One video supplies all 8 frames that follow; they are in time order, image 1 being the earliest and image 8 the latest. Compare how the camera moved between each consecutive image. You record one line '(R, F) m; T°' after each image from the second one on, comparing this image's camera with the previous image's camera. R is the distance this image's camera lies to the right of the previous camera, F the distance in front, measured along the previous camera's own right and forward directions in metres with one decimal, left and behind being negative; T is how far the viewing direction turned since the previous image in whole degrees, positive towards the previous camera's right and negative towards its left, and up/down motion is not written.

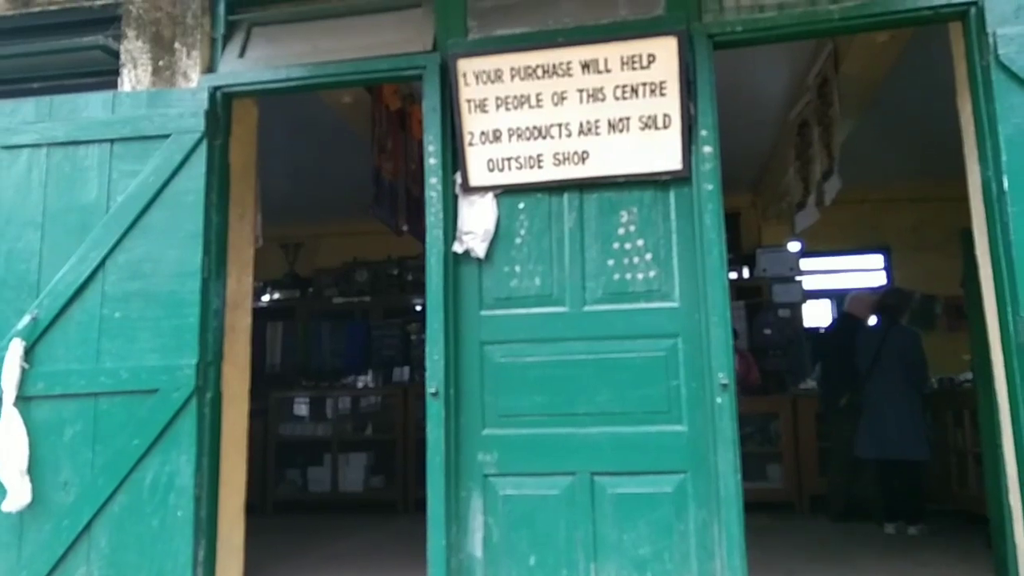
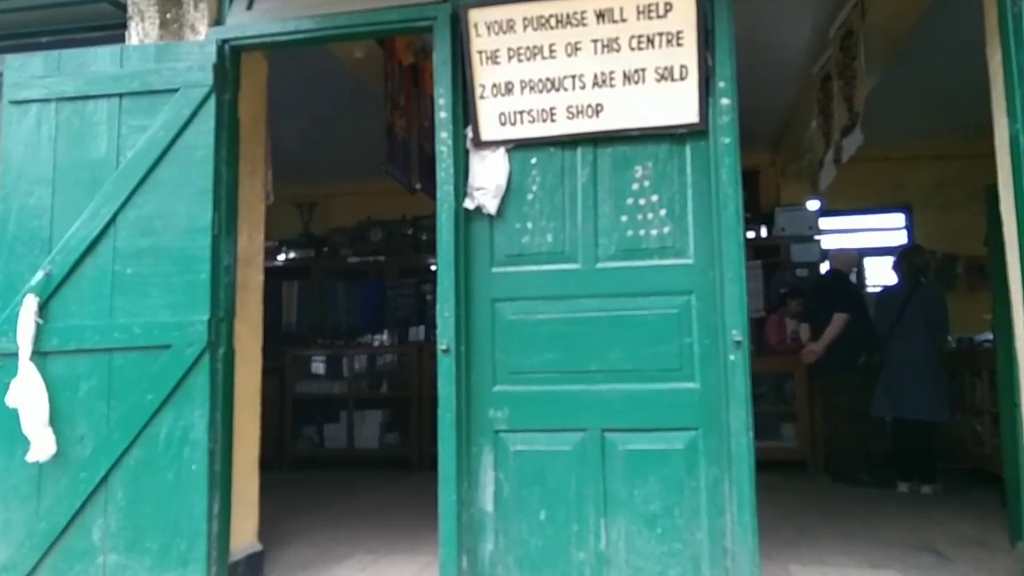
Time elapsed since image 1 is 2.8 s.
(0.0, 0.0) m; -1°
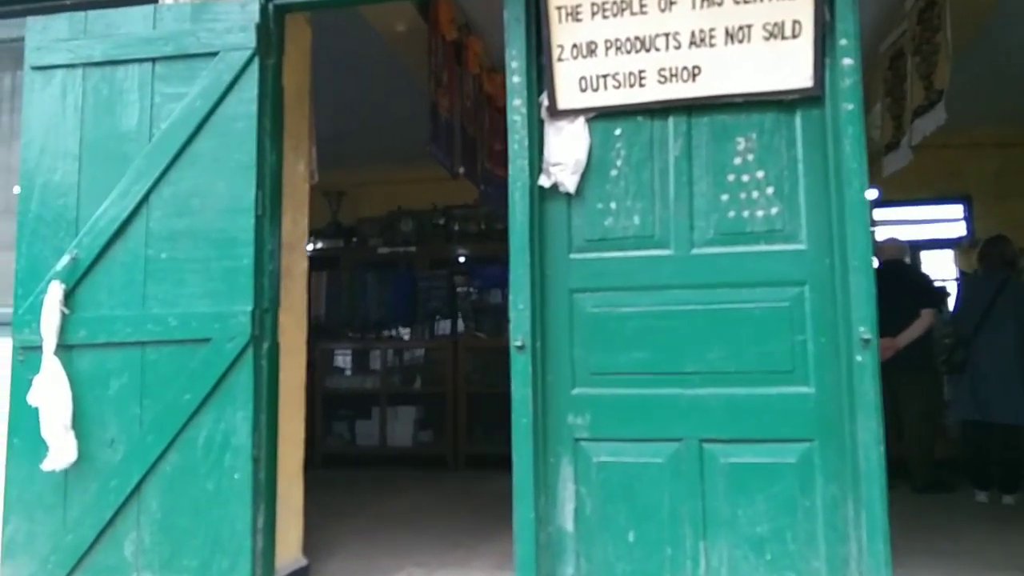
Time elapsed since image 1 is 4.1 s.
(-0.3, +0.4) m; -1°
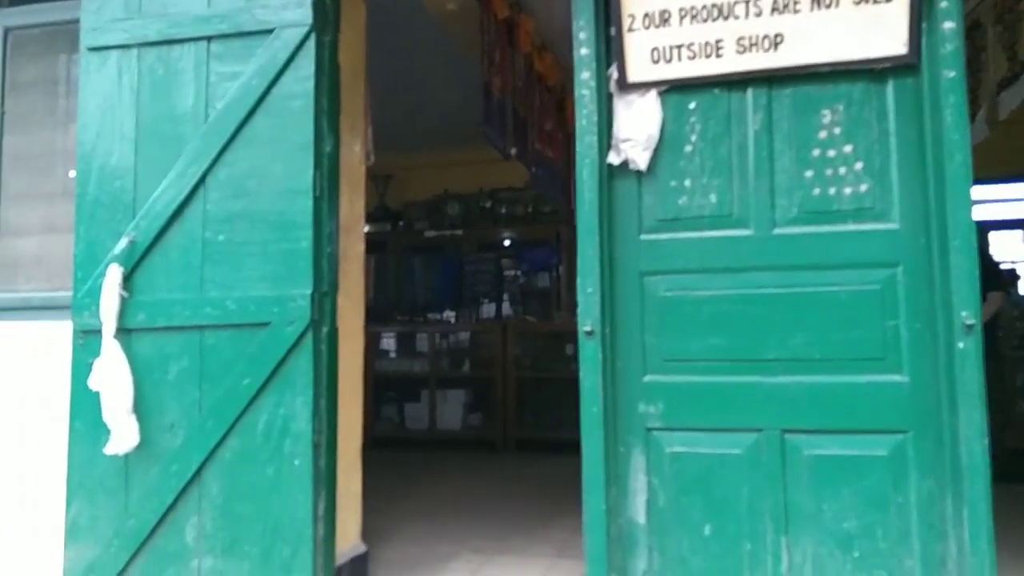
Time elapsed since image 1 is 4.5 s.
(-0.1, +0.1) m; -3°
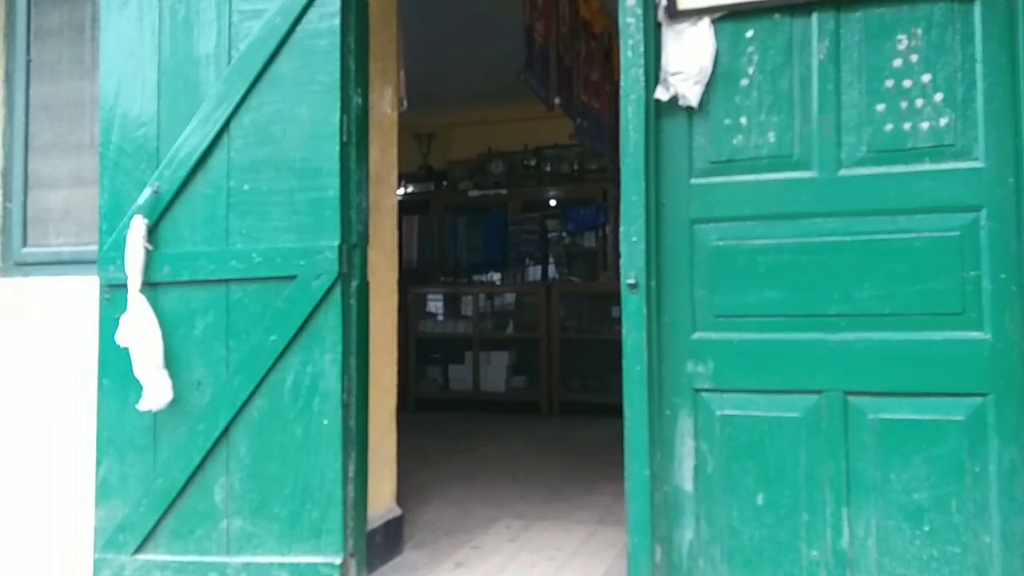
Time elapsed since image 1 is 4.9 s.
(0.0, +0.2) m; -4°
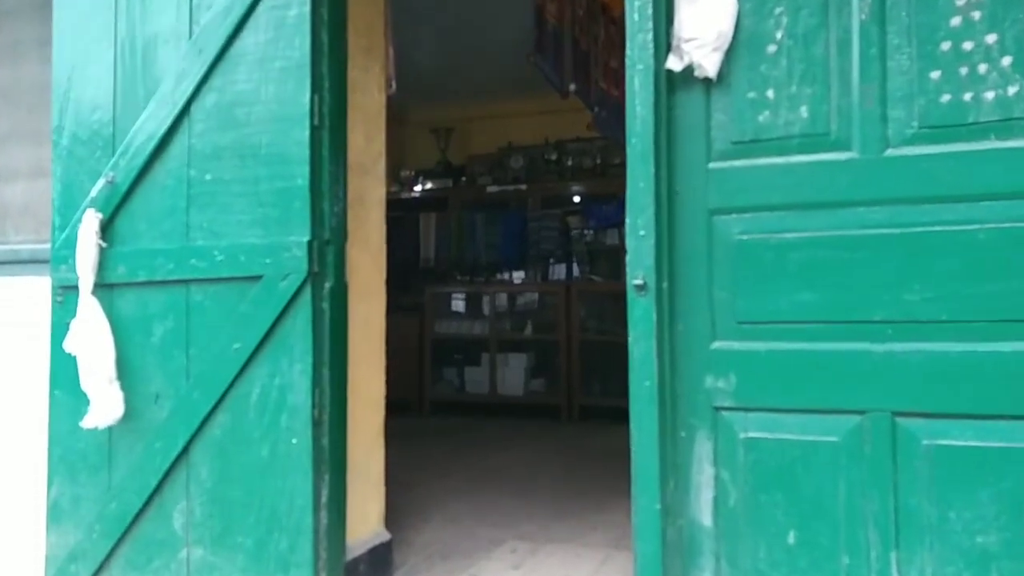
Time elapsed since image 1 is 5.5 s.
(+0.1, +0.4) m; -2°
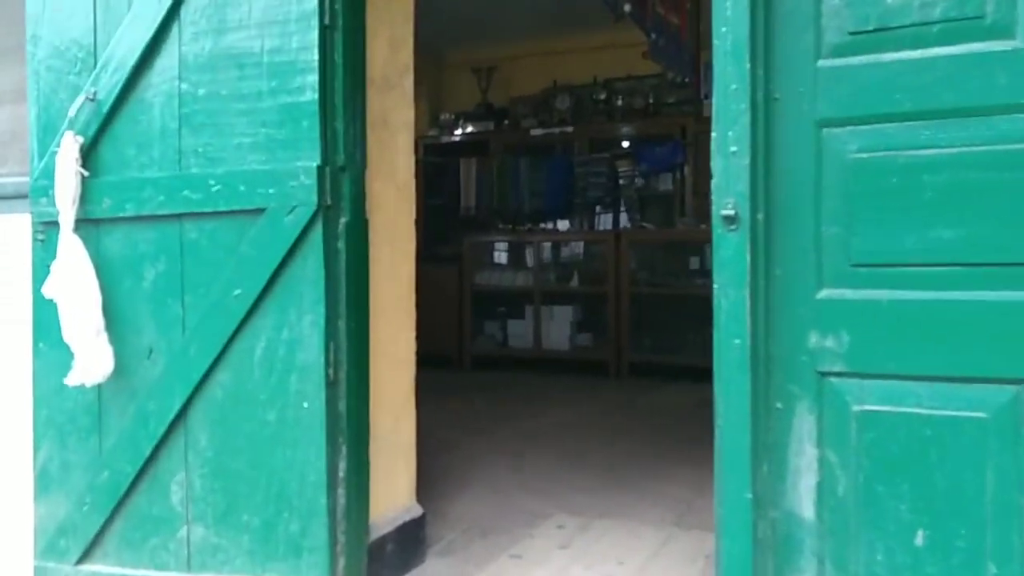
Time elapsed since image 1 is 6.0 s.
(0.0, +0.5) m; -3°
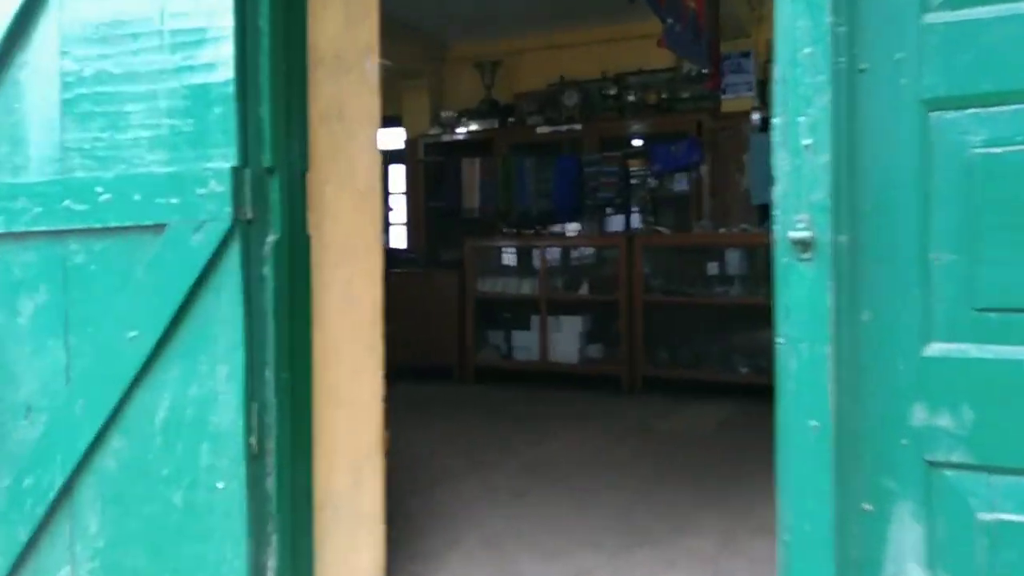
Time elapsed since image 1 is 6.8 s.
(+0.1, +0.6) m; -1°
